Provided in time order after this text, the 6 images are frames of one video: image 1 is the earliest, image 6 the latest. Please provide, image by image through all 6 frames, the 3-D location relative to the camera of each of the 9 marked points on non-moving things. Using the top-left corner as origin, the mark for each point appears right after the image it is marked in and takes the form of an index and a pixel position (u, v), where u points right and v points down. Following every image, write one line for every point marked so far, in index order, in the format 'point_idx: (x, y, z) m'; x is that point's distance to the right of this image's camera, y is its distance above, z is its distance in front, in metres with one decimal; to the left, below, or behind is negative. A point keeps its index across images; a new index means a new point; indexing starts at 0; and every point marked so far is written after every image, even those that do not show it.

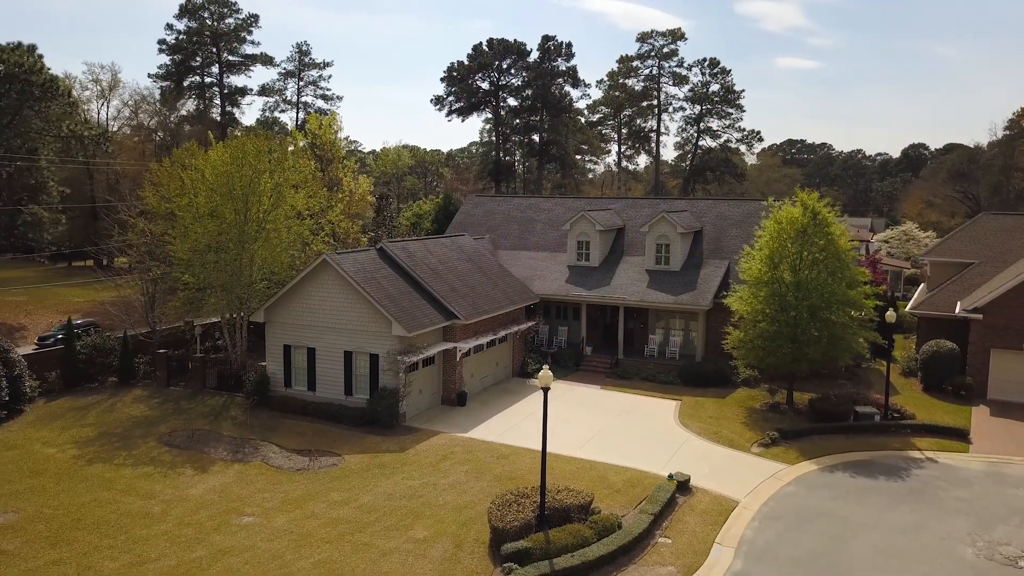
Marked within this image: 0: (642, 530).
0: (+2.2, -4.1, +14.5) m
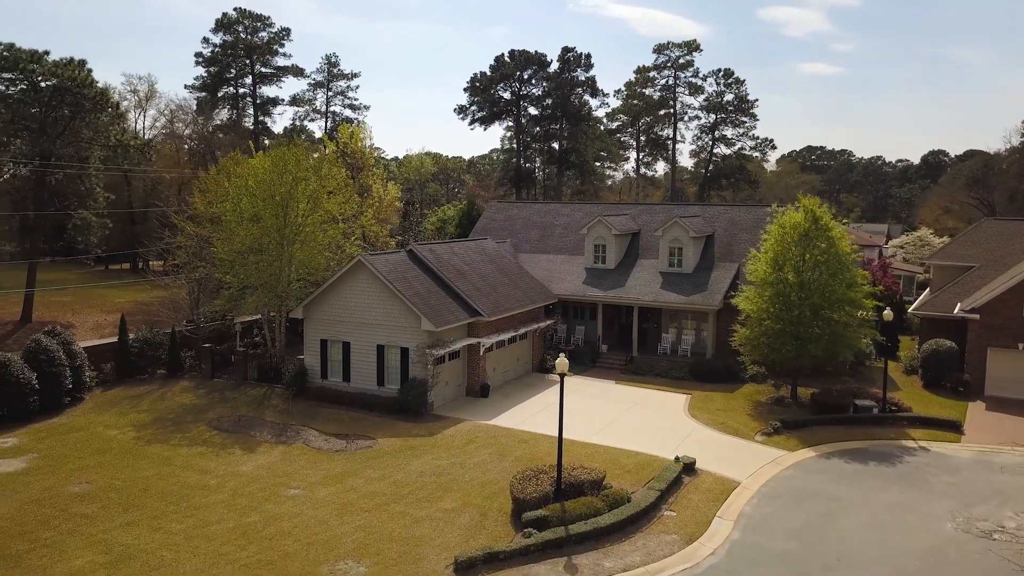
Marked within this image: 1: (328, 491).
0: (+2.6, -4.0, +16.0) m
1: (-3.6, -4.0, +16.7) m
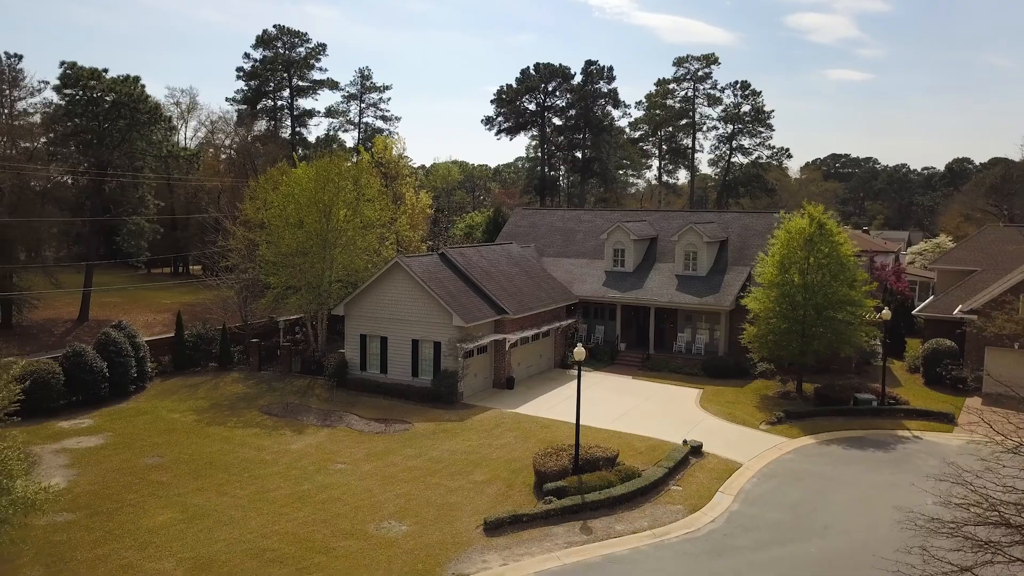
0: (+3.1, -4.0, +17.9) m
1: (-3.1, -3.9, +18.7) m
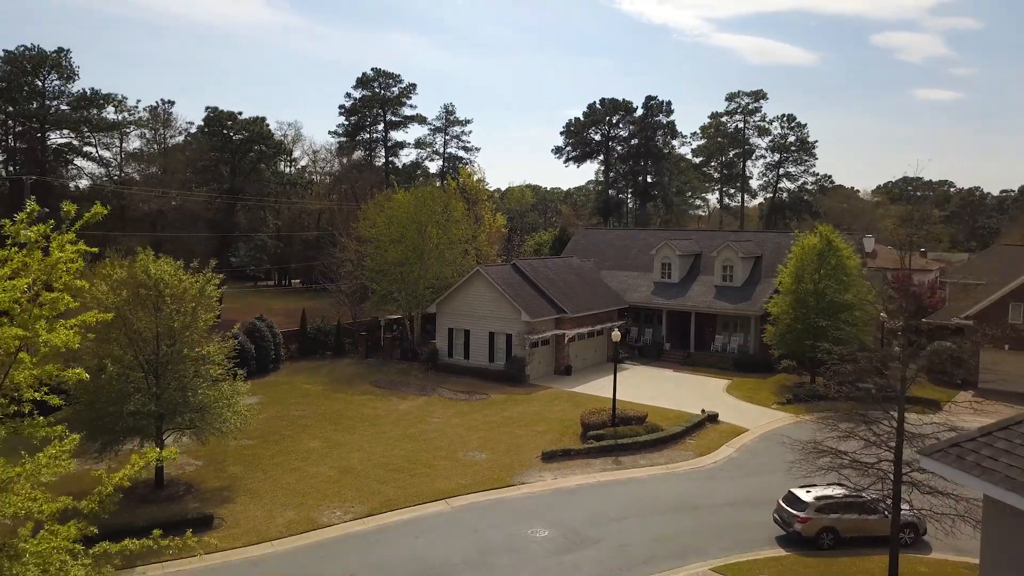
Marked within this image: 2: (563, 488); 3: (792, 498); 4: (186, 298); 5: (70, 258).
0: (+4.5, -4.0, +23.4) m
1: (-1.6, -3.8, +24.7) m
2: (+1.2, -4.6, +19.4) m
3: (+5.4, -4.1, +16.3) m
4: (-6.9, -0.2, +17.8) m
5: (-3.5, +0.2, +6.8) m
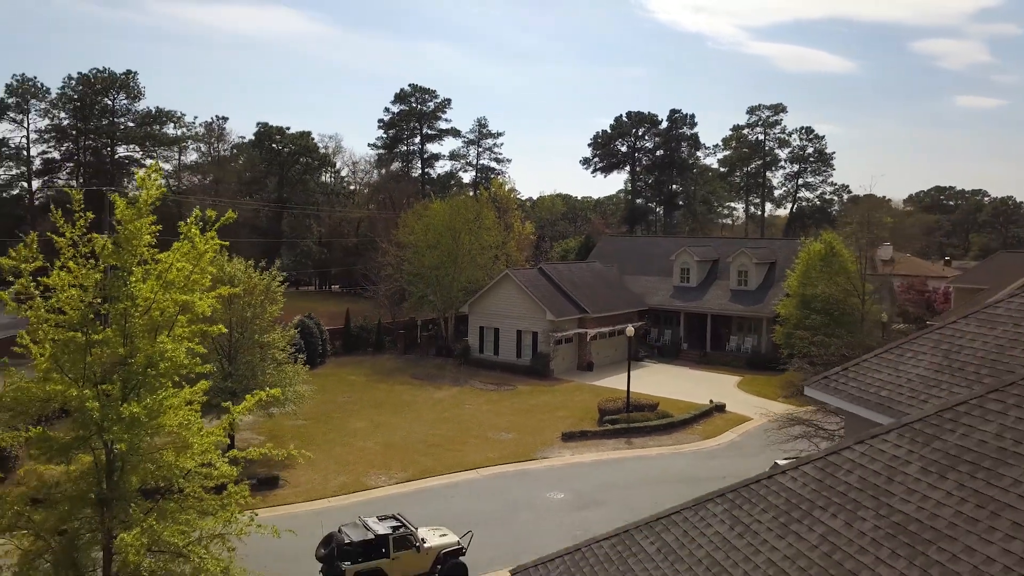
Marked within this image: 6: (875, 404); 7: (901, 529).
0: (+5.3, -4.0, +25.9) m
1: (-0.8, -3.8, +27.5) m
2: (+1.7, -4.5, +22.1) m
3: (+5.9, -4.0, +18.8) m
4: (-6.3, -0.1, +20.8) m
5: (-3.4, +0.4, +9.6) m
6: (+3.2, -1.0, +7.3) m
7: (+2.3, -1.4, +5.1) m
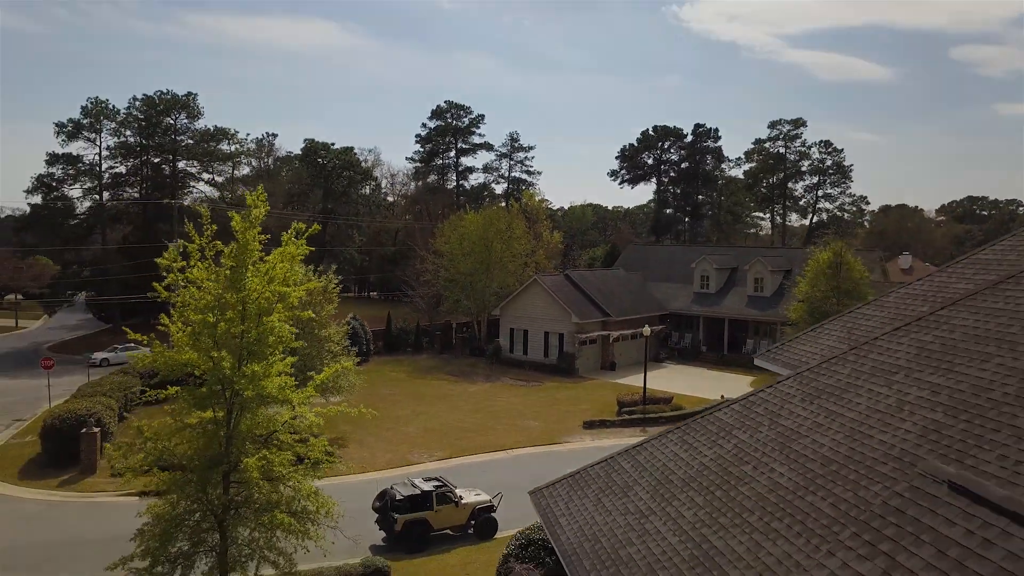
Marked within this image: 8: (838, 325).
0: (+6.2, -4.1, +28.4) m
1: (+0.2, -4.0, +30.2) m
2: (+2.5, -4.6, +24.7) m
3: (+6.5, -4.0, +21.3) m
4: (-5.6, -0.2, +23.8) m
5: (-3.1, +0.5, +12.5) m
6: (+3.4, -0.9, +10.0) m
7: (+2.5, -1.3, +7.7) m
8: (+4.1, -0.5, +10.6) m
